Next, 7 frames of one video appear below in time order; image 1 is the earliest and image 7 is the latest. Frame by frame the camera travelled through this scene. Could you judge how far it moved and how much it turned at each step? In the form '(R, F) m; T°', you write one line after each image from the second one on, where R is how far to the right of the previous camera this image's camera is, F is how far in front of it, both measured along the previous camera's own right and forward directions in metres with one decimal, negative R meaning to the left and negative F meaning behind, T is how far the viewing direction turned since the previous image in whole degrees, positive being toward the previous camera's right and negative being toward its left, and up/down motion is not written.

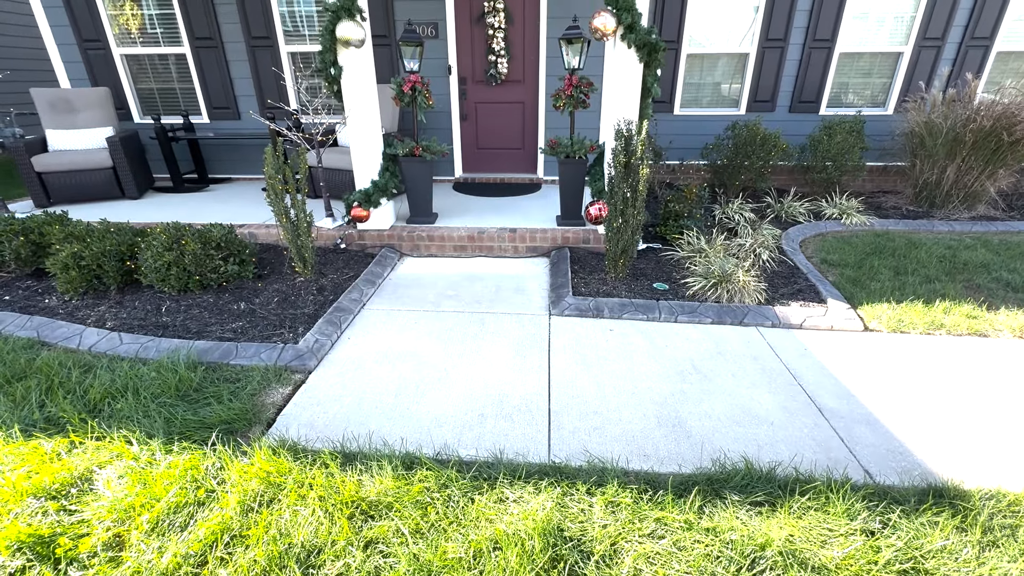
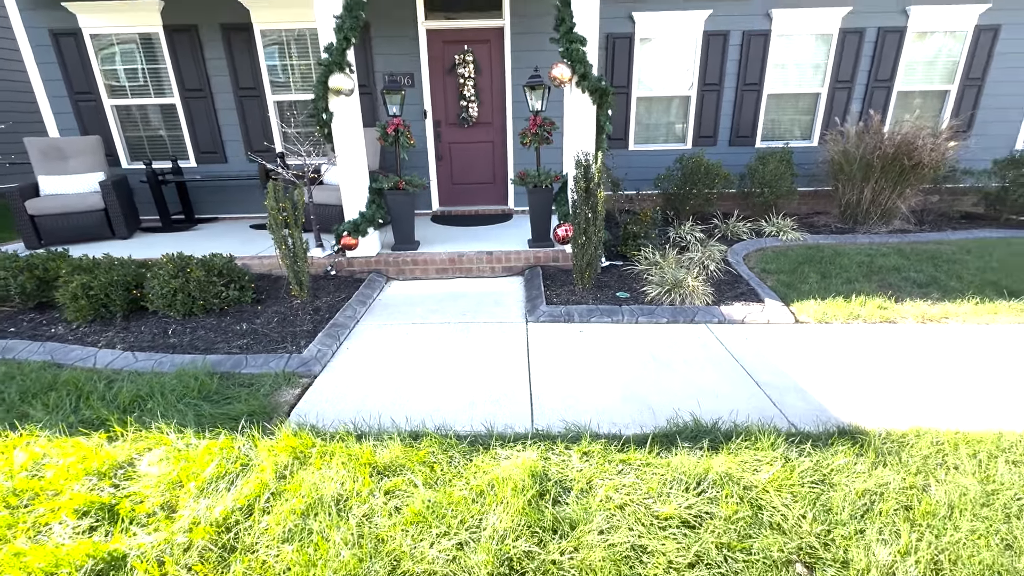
(-0.1, -0.4) m; +3°
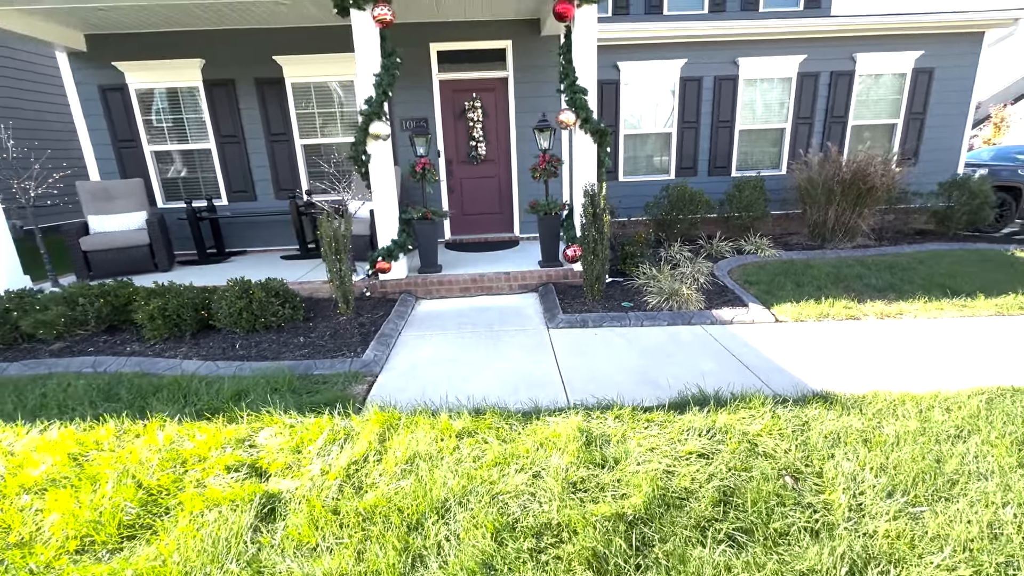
(-0.3, -0.5) m; +2°
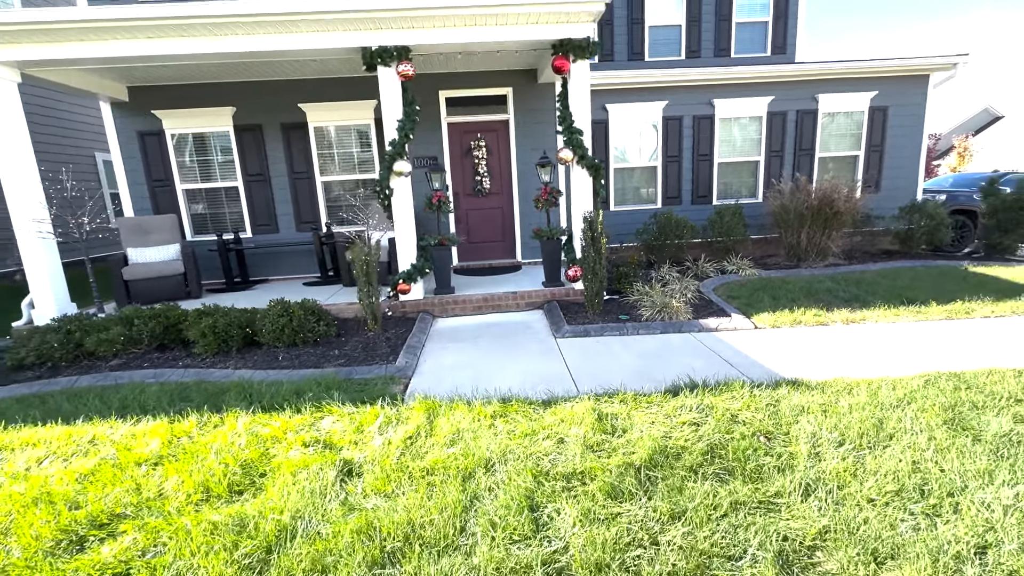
(-0.2, -0.5) m; +1°
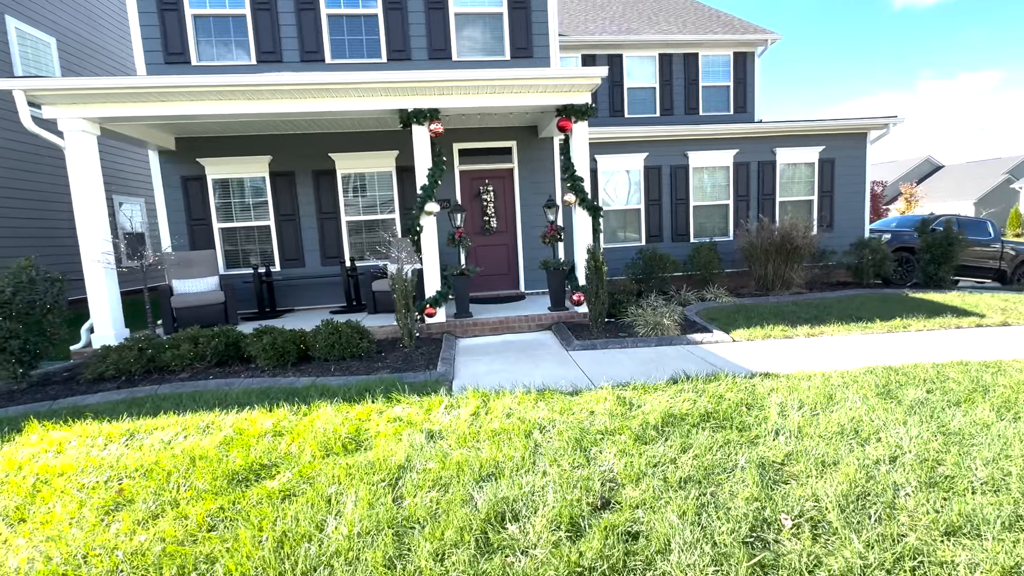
(-0.4, -0.7) m; +3°
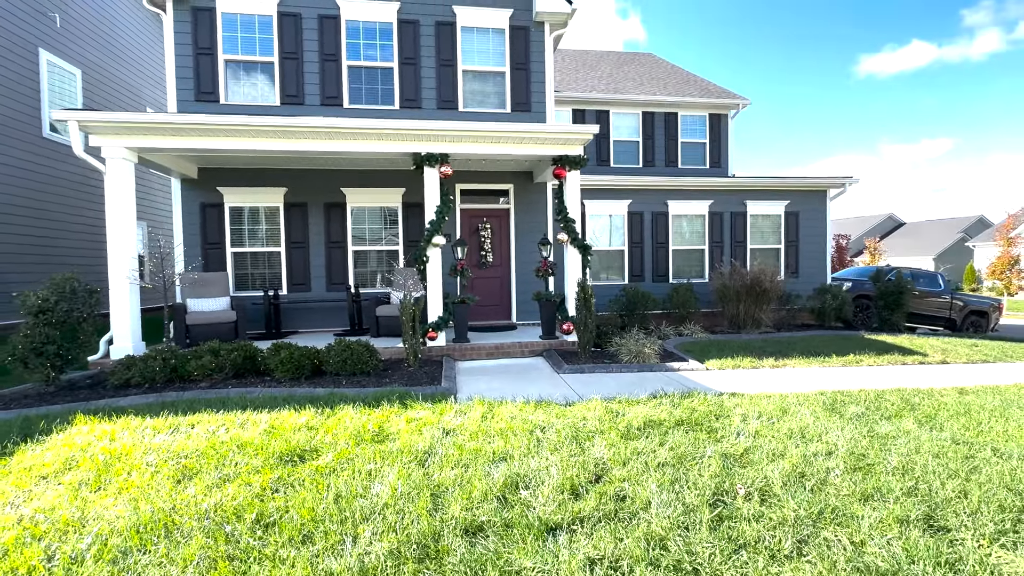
(-0.2, -0.5) m; +2°
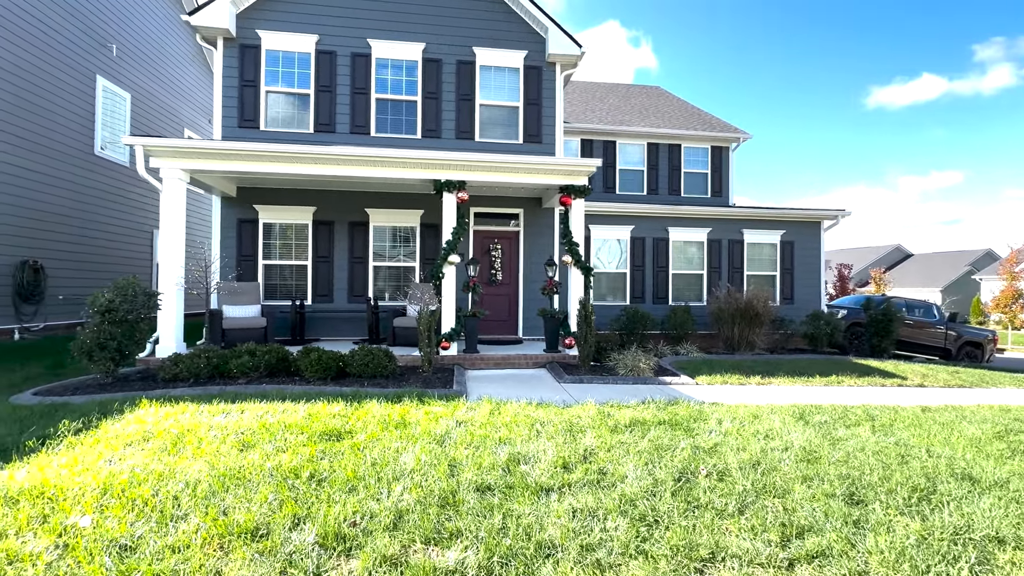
(0.0, -0.6) m; -1°
